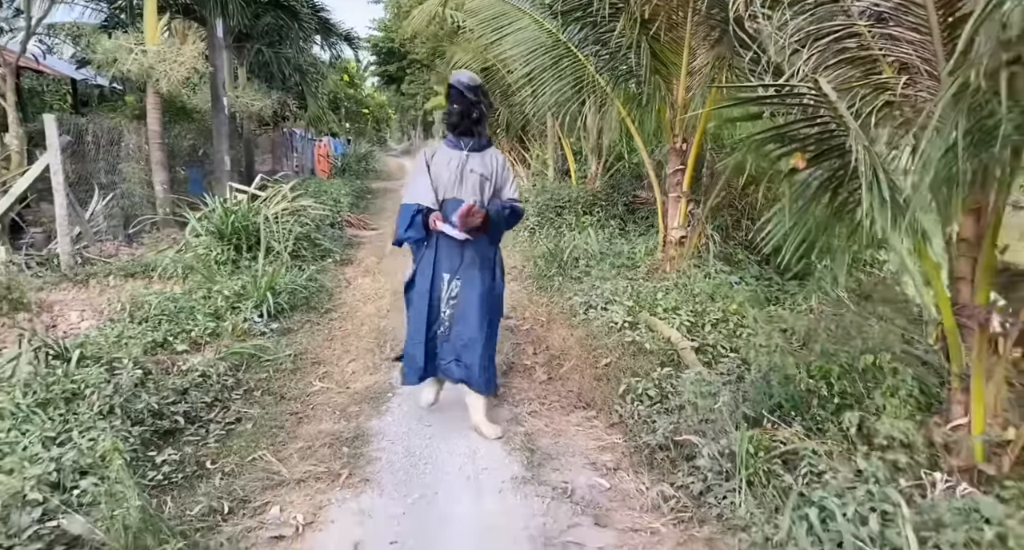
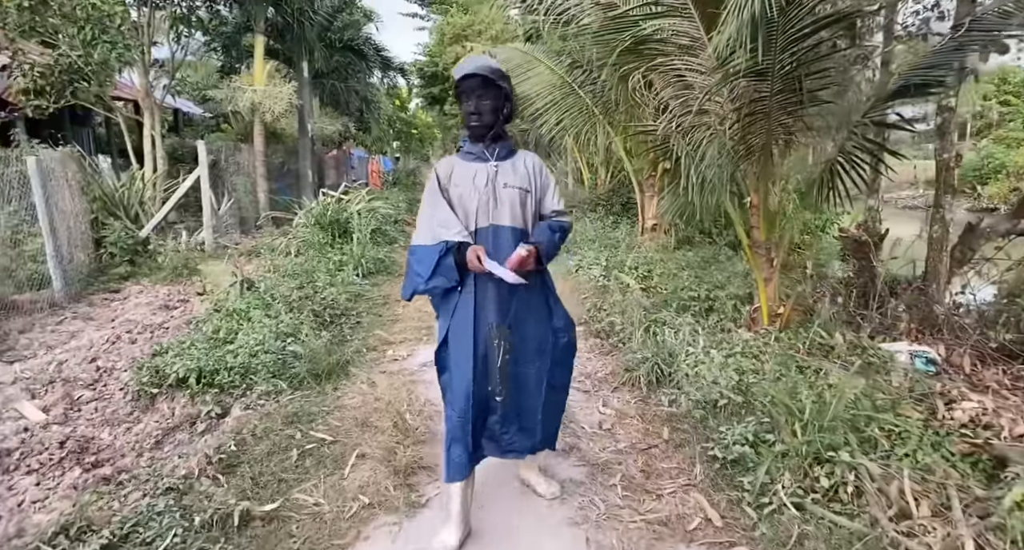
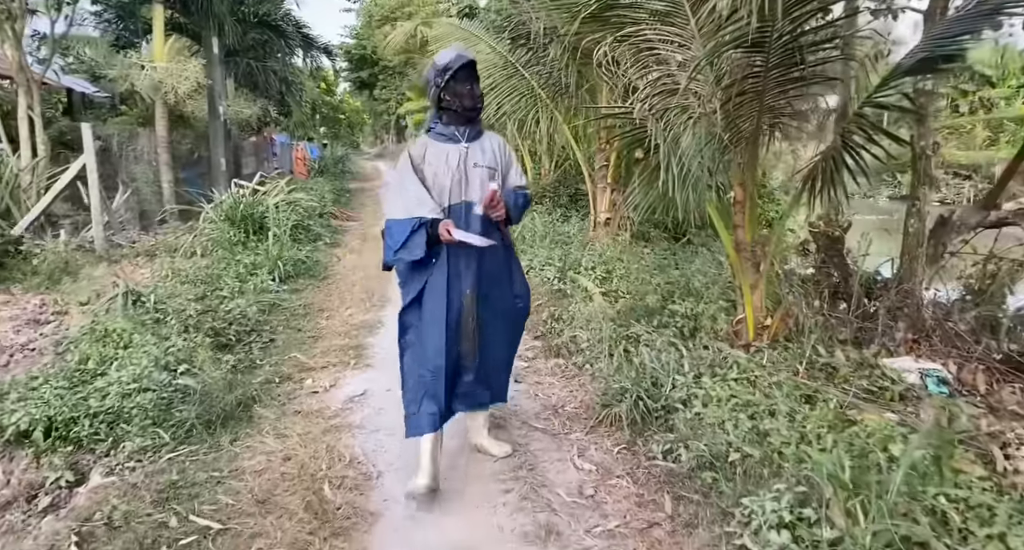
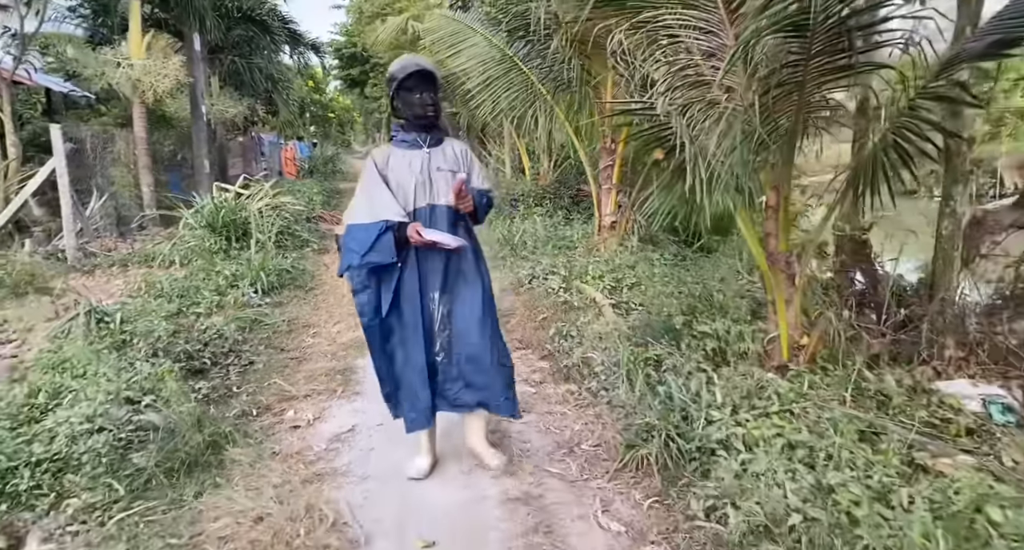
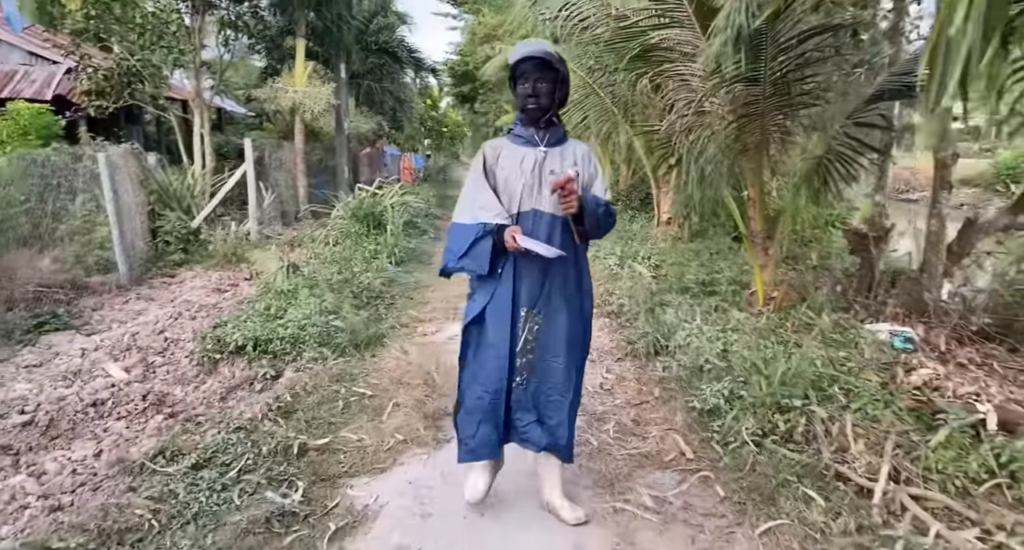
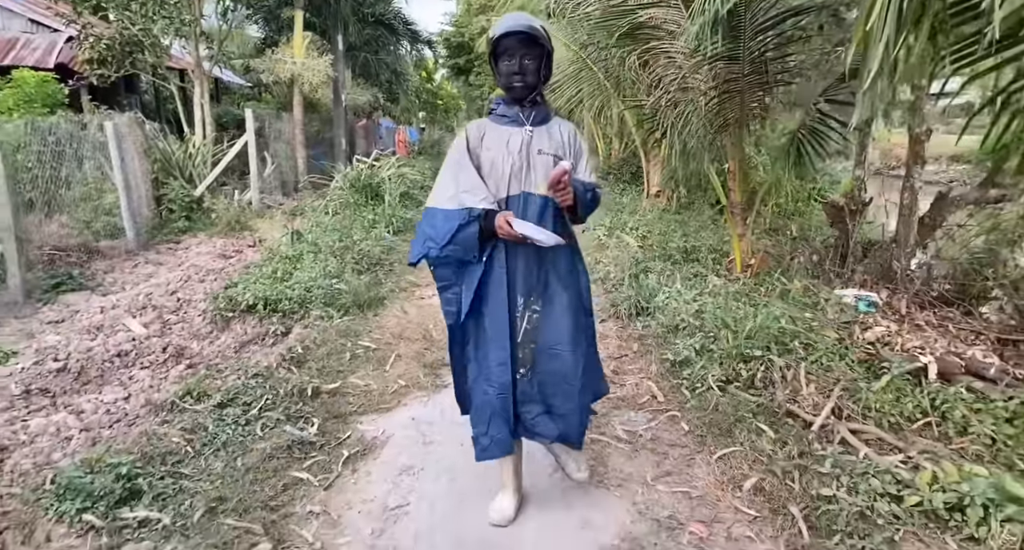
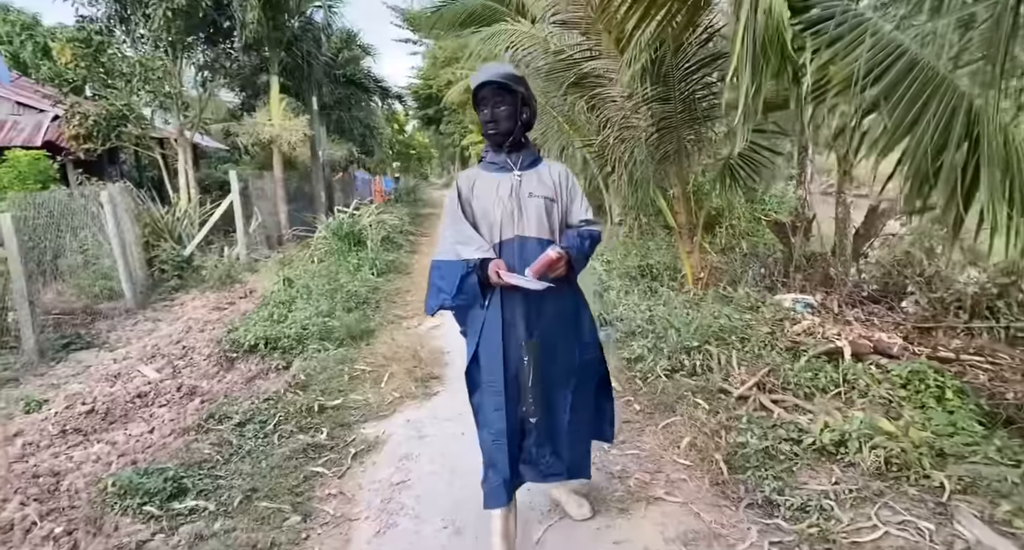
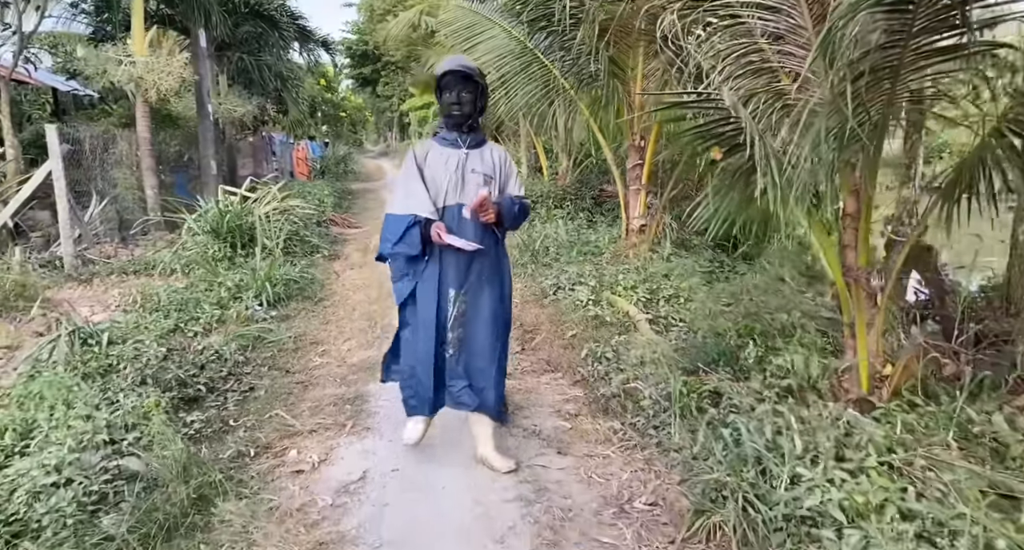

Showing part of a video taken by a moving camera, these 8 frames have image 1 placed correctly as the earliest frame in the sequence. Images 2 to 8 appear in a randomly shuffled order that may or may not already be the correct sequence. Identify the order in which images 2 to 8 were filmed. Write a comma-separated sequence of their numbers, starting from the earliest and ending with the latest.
8, 4, 3, 2, 5, 6, 7
